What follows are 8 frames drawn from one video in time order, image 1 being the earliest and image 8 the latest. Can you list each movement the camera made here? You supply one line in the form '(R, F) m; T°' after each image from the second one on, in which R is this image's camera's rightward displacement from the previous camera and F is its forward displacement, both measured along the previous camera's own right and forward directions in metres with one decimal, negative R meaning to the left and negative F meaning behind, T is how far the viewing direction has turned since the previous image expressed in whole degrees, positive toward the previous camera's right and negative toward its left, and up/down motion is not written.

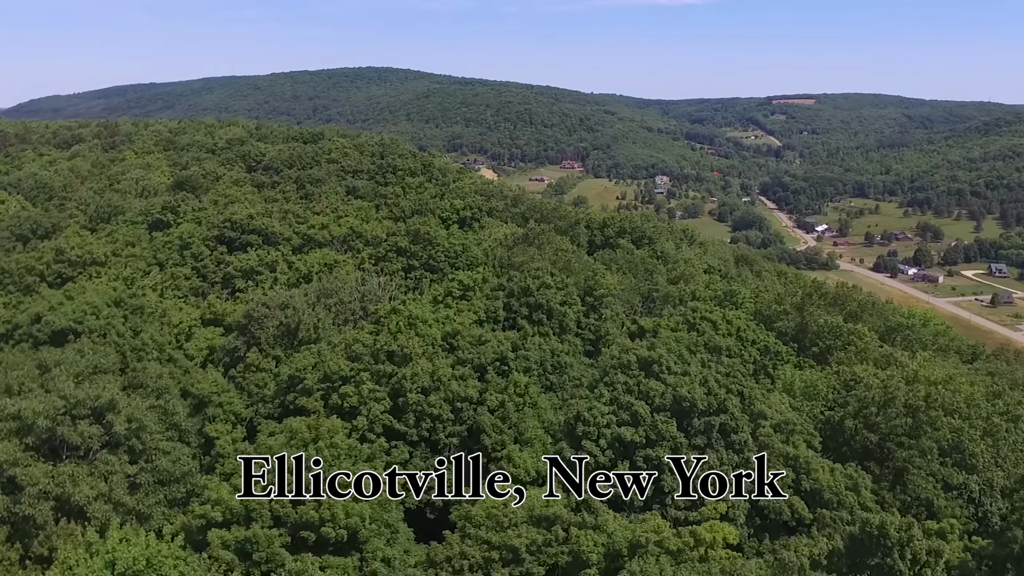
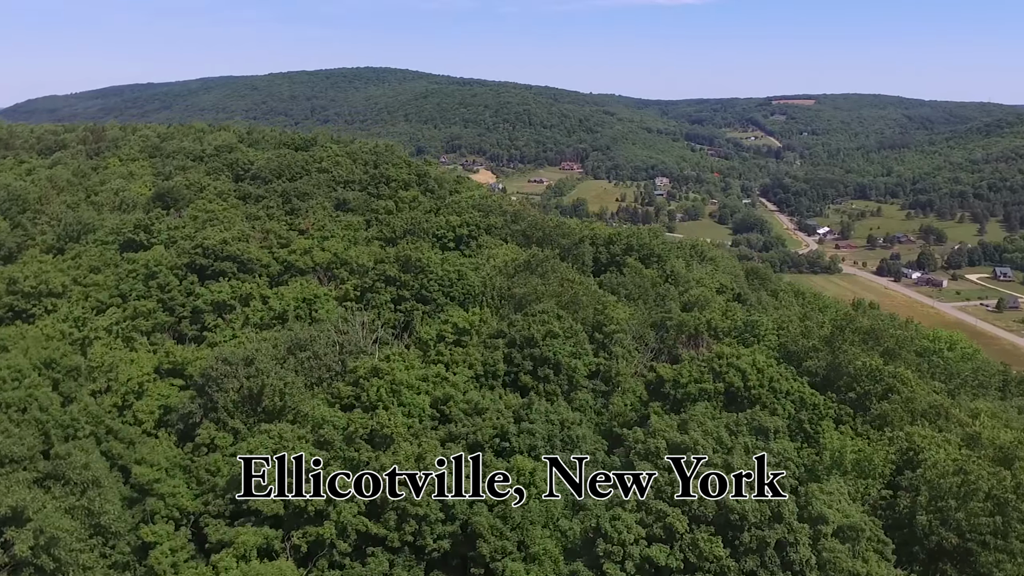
(-0.1, +3.8) m; 0°
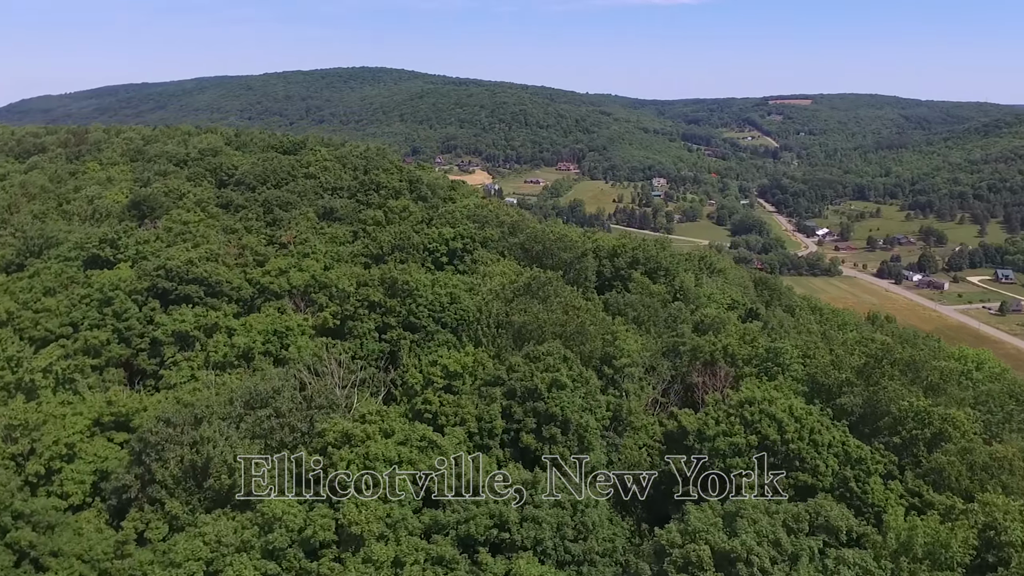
(-0.1, +3.8) m; 0°
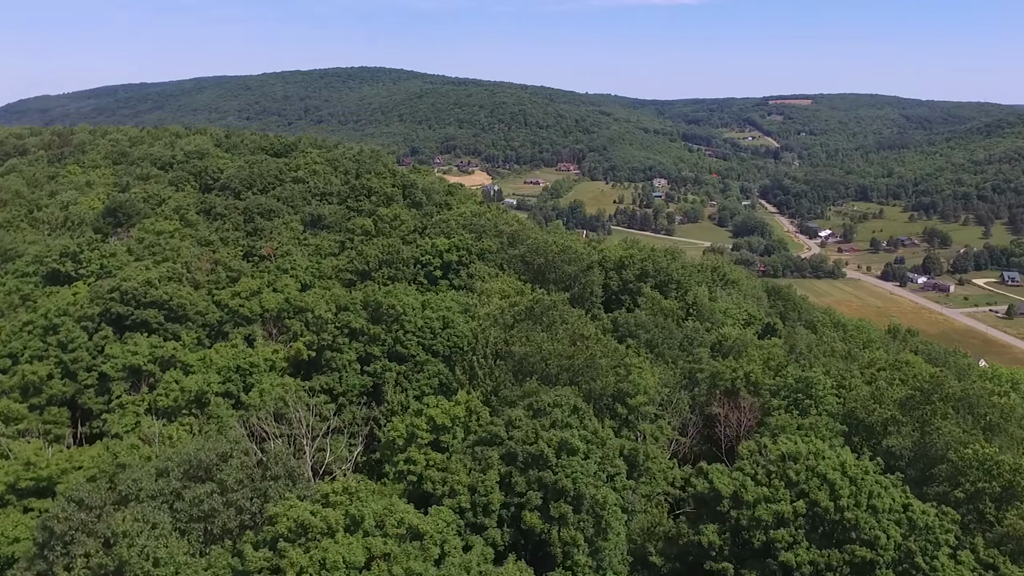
(0.0, +3.9) m; 0°
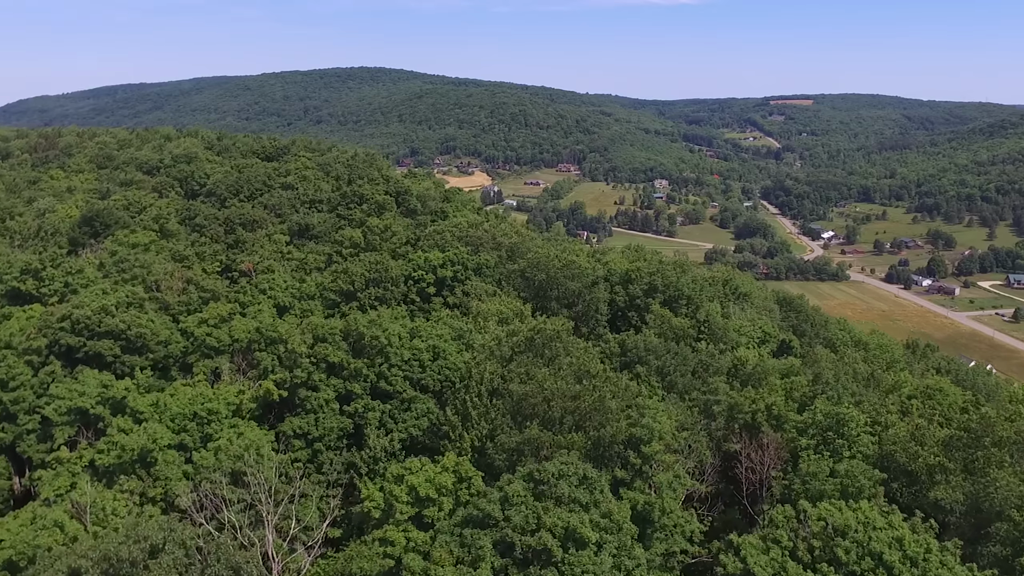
(+0.1, +3.2) m; 0°
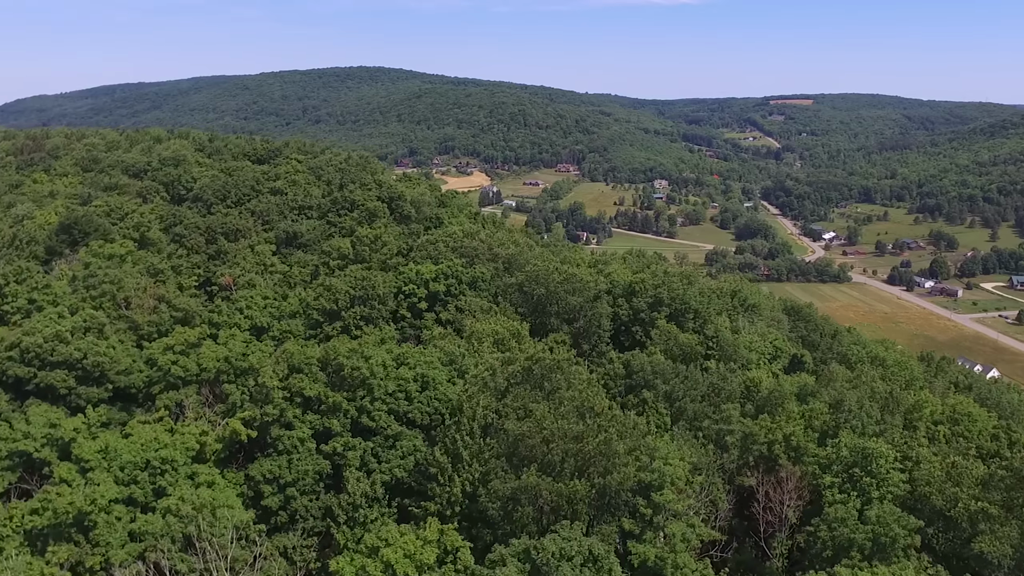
(+0.1, +2.6) m; 0°
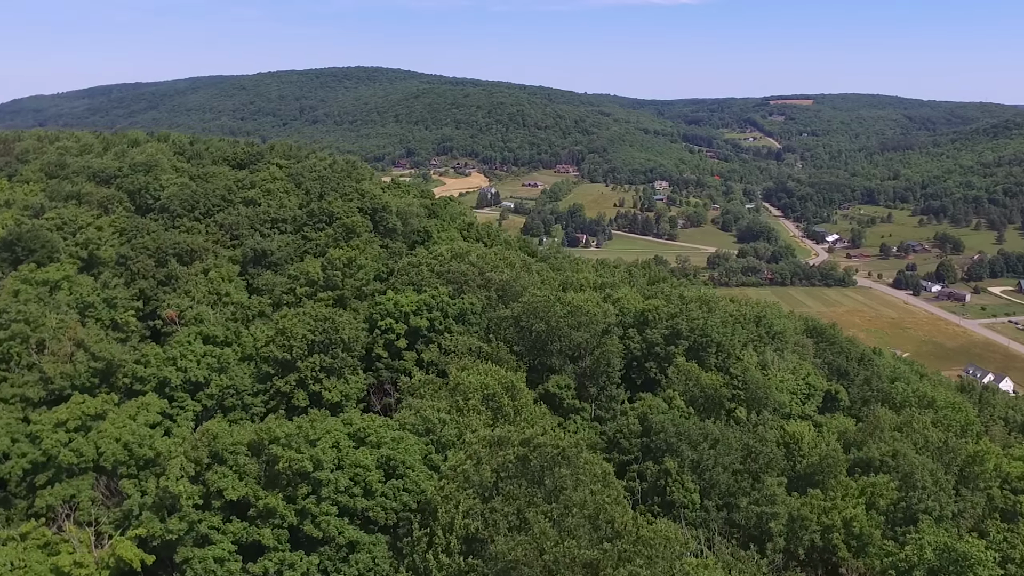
(+0.2, +5.9) m; 0°
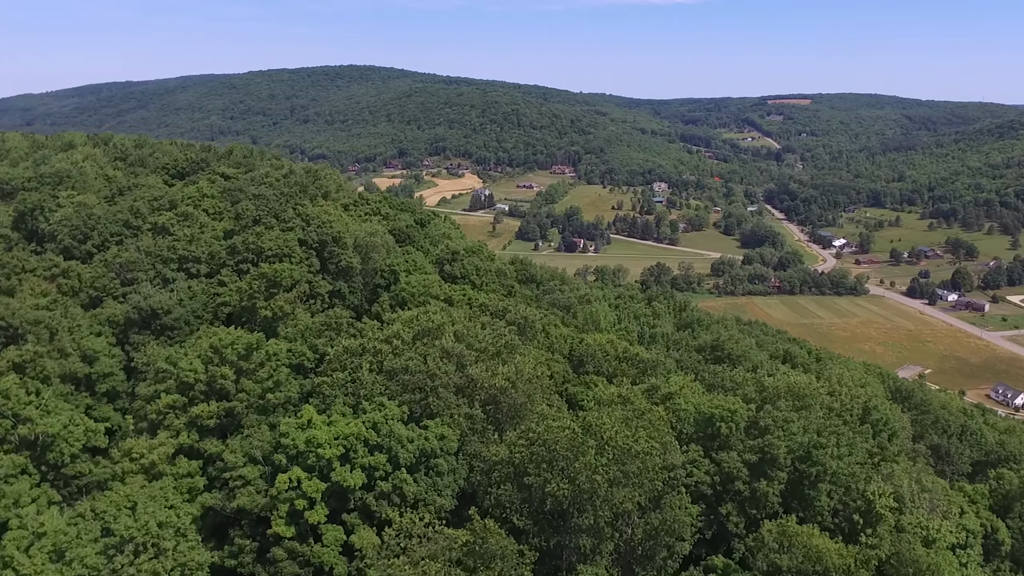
(-0.1, +14.4) m; 0°
